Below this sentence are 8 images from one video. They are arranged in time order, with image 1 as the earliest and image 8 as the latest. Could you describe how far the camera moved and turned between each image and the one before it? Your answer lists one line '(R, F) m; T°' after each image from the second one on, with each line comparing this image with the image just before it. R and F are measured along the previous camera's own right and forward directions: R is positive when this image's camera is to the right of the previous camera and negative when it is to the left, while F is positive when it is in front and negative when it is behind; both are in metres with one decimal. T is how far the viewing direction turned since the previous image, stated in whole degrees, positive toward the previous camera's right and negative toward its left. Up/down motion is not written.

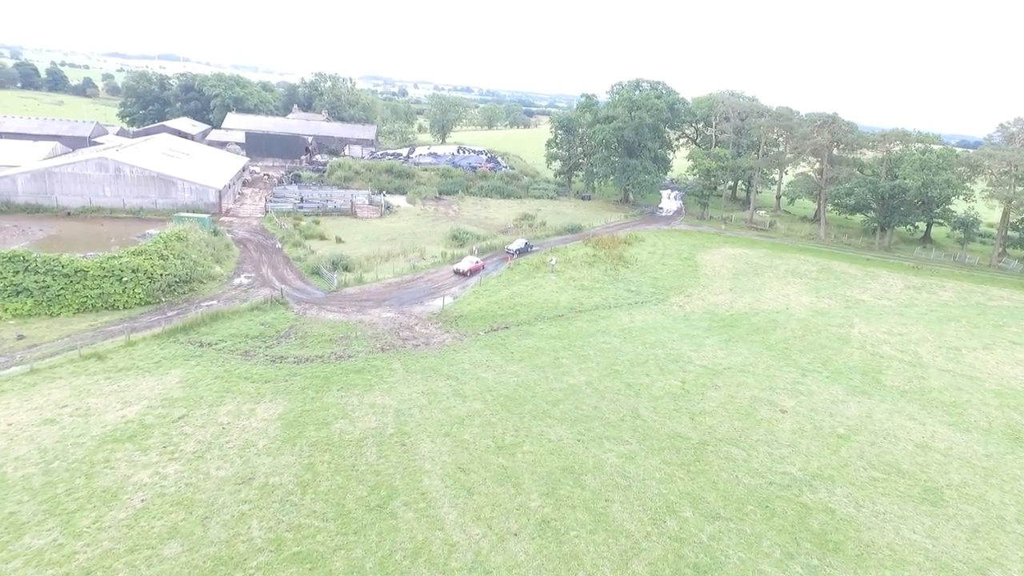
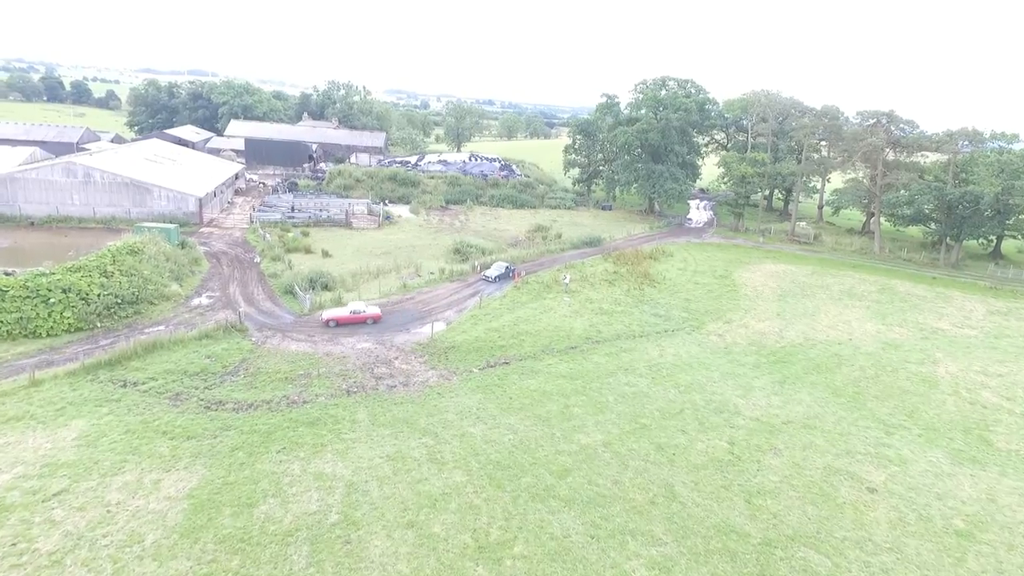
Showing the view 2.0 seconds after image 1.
(+0.8, +5.9) m; -2°
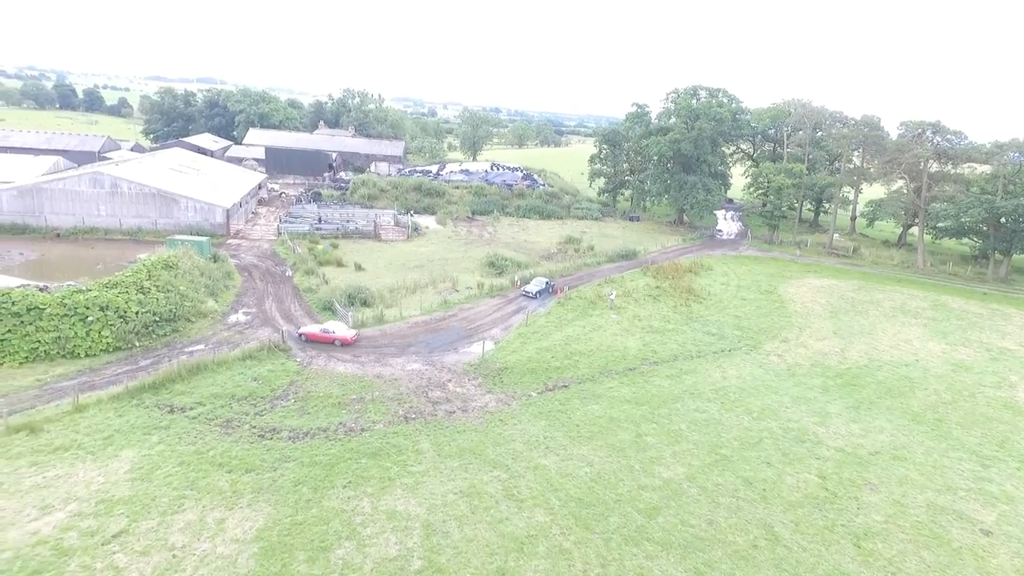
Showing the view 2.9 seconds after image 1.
(-2.3, +1.1) m; 0°
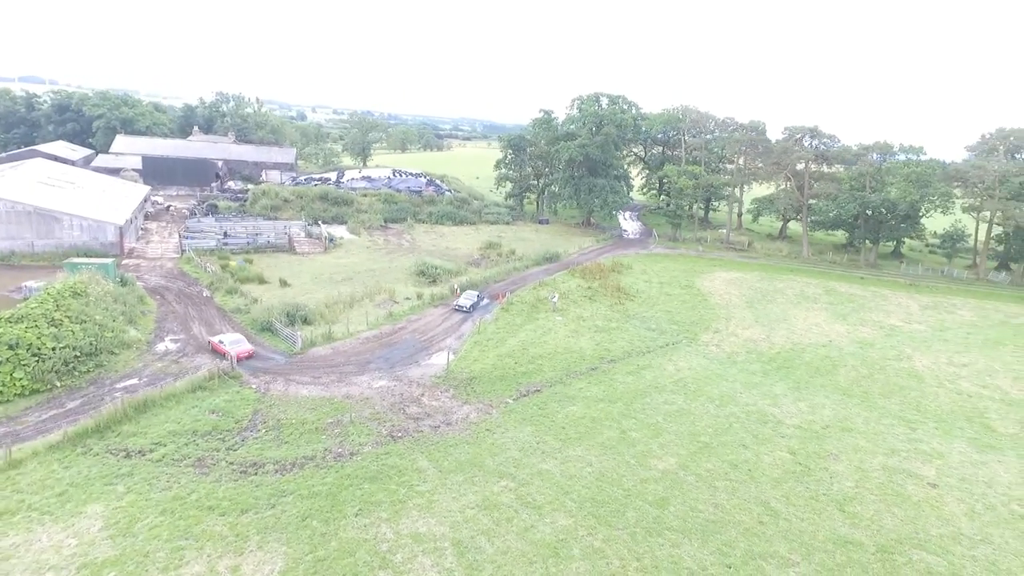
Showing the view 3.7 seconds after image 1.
(-3.5, +0.2) m; +11°
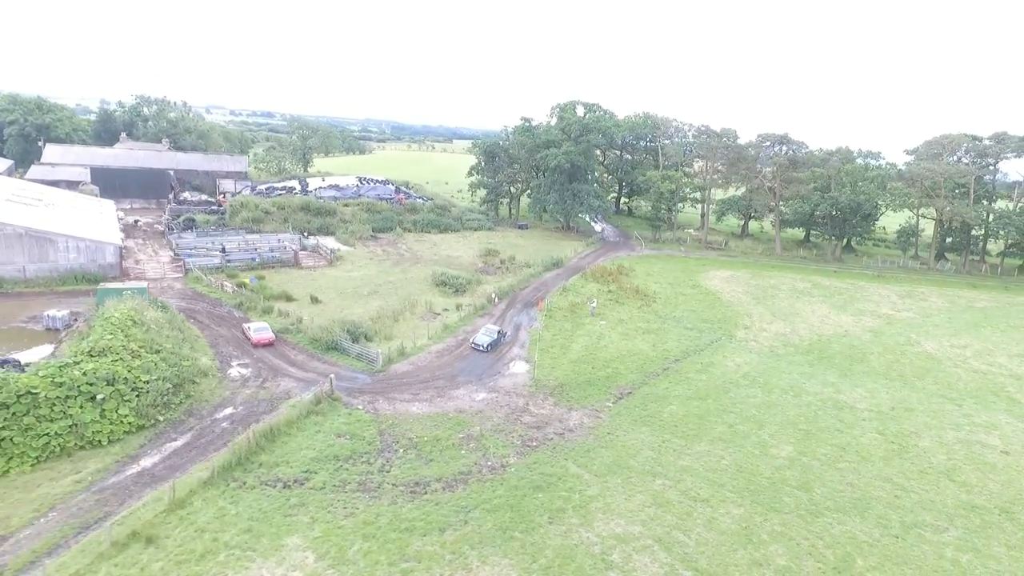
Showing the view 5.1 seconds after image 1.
(-7.6, -0.5) m; +8°
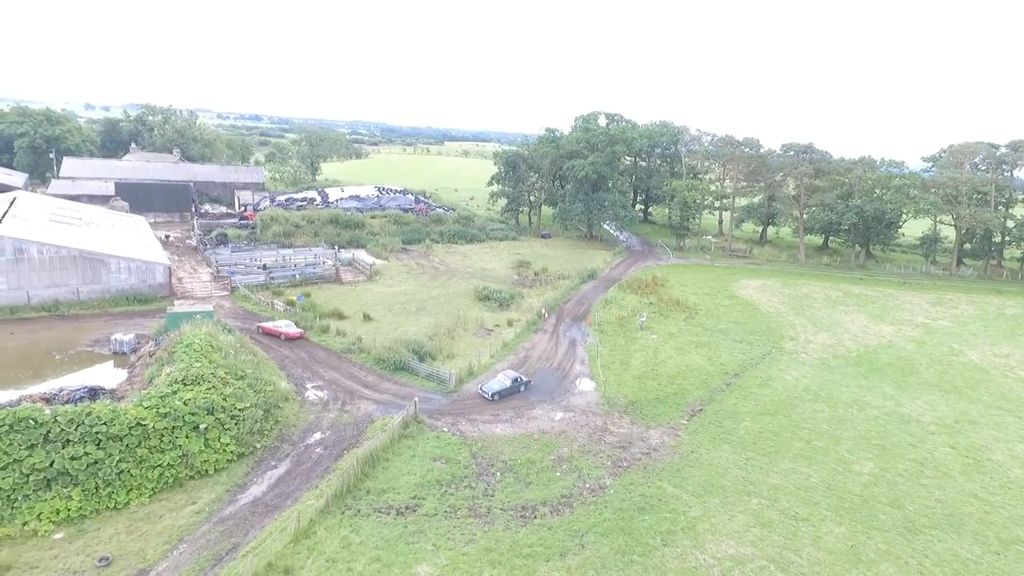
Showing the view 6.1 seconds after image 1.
(-3.6, -0.5) m; +1°
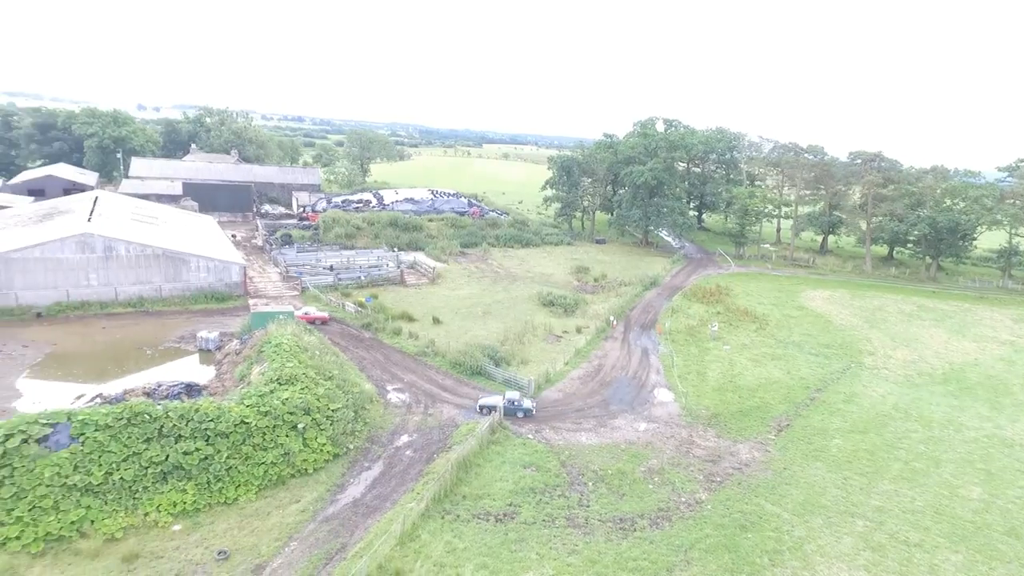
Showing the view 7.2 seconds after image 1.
(-2.3, 0.0) m; -3°
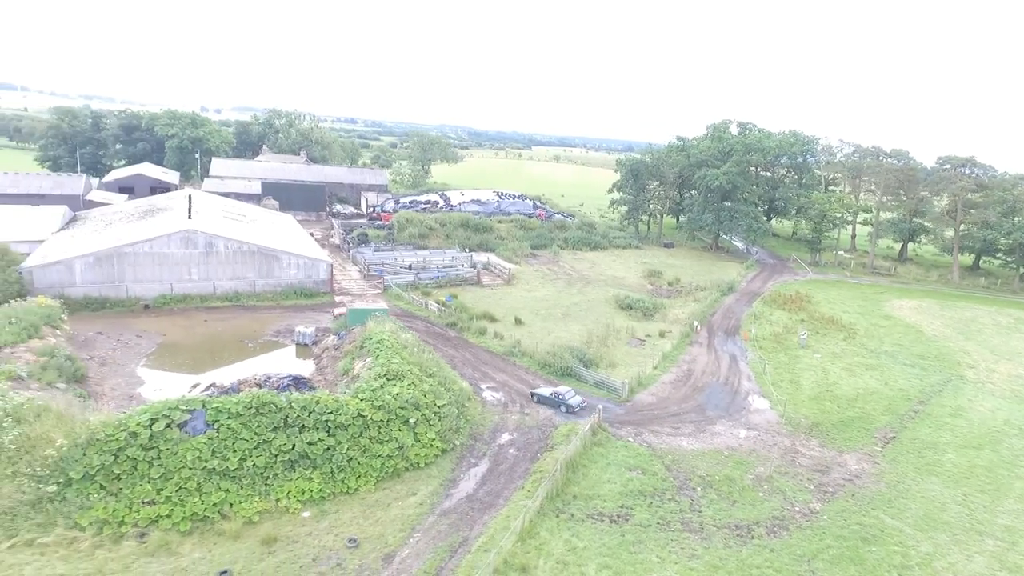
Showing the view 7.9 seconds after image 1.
(-2.4, -0.3) m; -4°
